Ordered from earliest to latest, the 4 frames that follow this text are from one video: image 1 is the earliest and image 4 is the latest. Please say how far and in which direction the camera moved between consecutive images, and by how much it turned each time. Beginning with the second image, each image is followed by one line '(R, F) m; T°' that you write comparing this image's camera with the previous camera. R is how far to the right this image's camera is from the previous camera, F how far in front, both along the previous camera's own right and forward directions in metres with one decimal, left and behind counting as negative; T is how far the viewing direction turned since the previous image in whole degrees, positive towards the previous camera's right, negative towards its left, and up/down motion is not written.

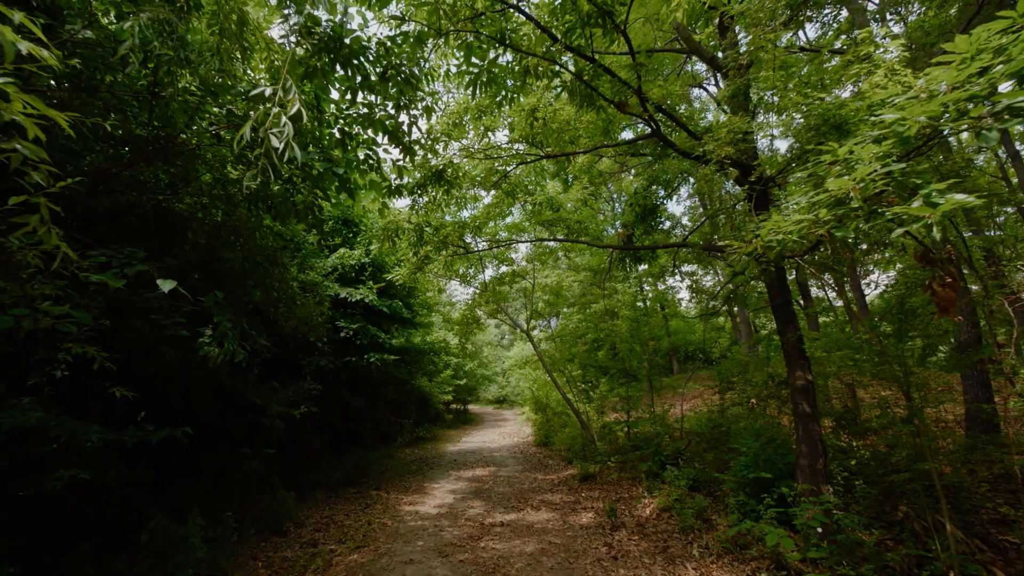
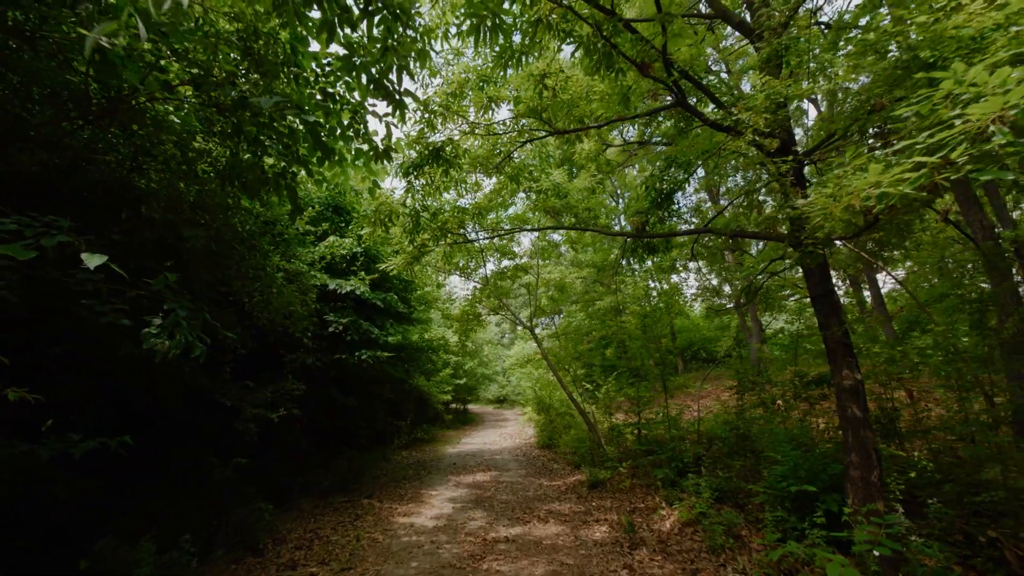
(-0.1, +0.6) m; 0°
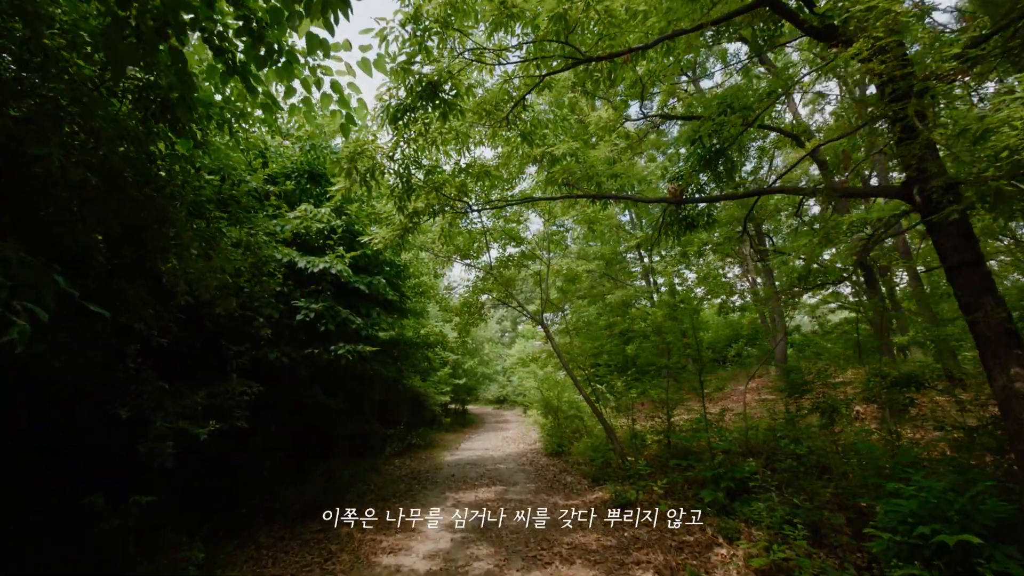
(-0.2, +1.3) m; 0°
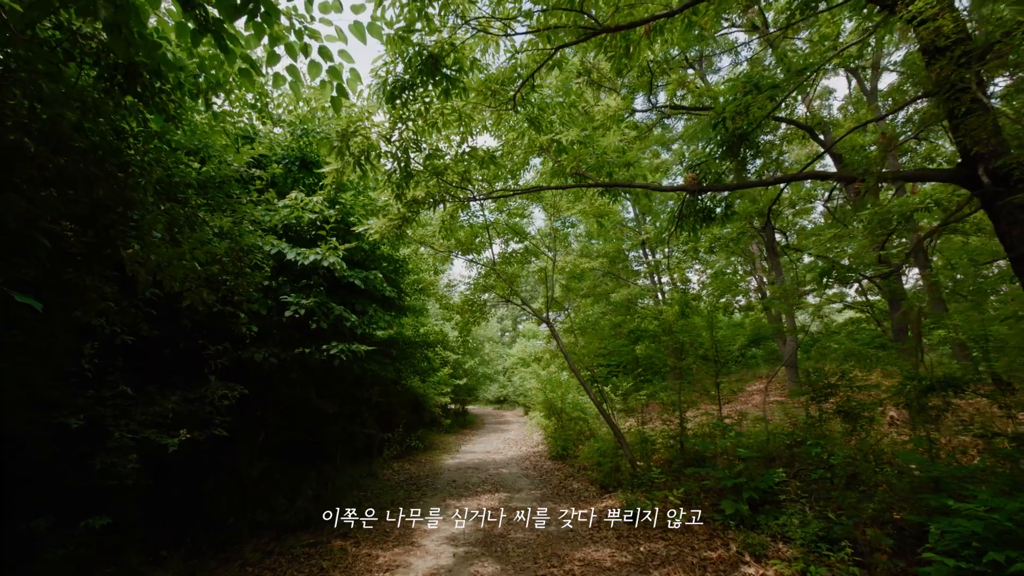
(-0.1, +0.4) m; 0°
